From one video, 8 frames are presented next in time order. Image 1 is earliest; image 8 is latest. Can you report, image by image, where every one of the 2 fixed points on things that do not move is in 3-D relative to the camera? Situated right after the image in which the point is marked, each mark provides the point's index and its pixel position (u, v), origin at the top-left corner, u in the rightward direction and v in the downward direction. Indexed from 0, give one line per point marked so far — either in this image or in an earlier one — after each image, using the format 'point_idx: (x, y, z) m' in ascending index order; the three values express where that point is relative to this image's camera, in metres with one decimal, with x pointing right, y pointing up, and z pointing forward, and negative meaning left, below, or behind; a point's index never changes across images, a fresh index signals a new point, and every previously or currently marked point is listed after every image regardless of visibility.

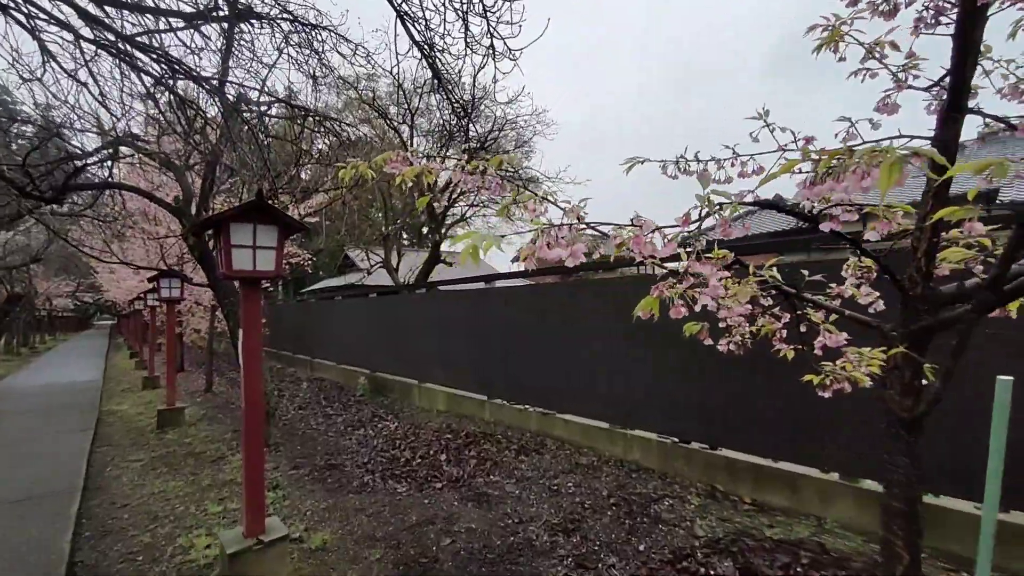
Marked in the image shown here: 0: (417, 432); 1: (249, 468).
0: (-1.1, -1.7, +5.3) m
1: (-1.6, -1.1, +2.7) m
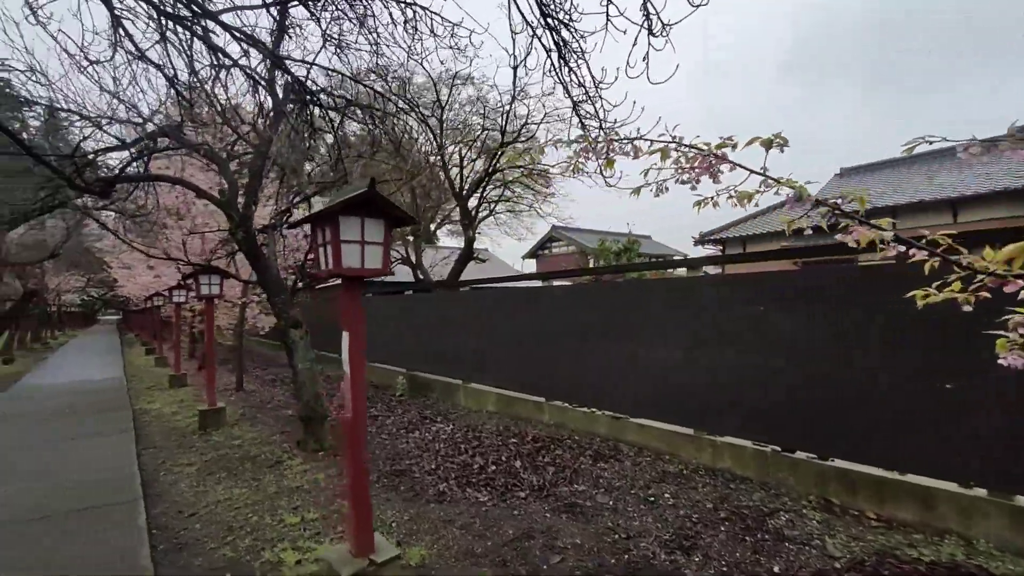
0: (-0.4, -1.6, +5.1) m
1: (-0.9, -1.1, +2.5) m
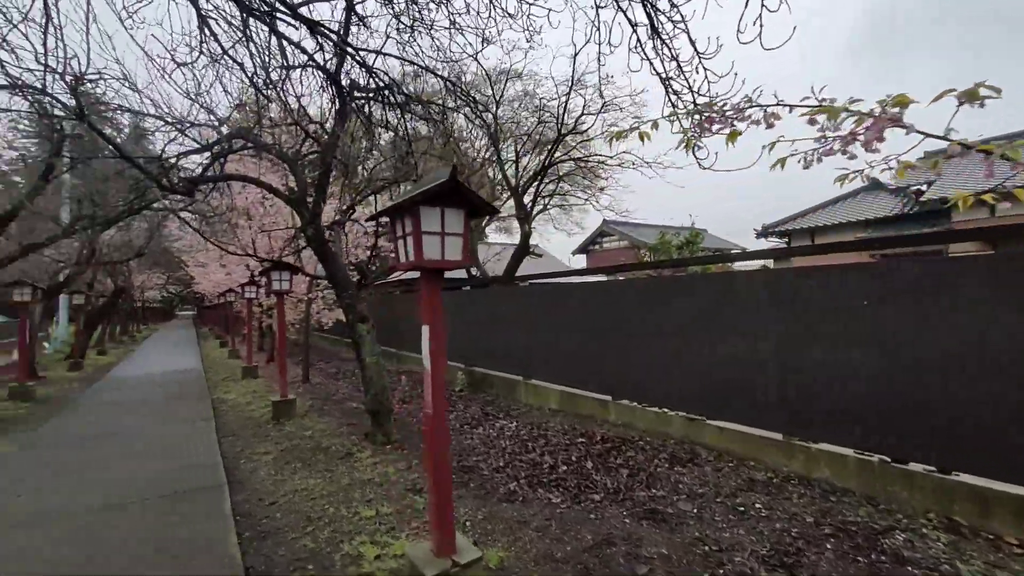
0: (+0.3, -1.6, +5.0) m
1: (-0.4, -1.0, +2.4) m
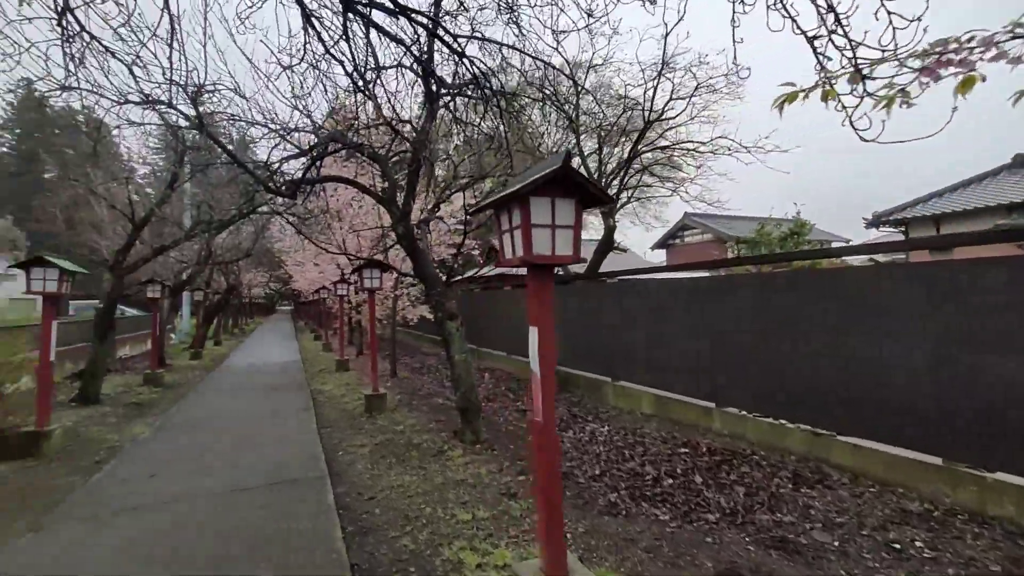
0: (+1.3, -1.5, +4.7) m
1: (+0.2, -1.0, +2.2) m
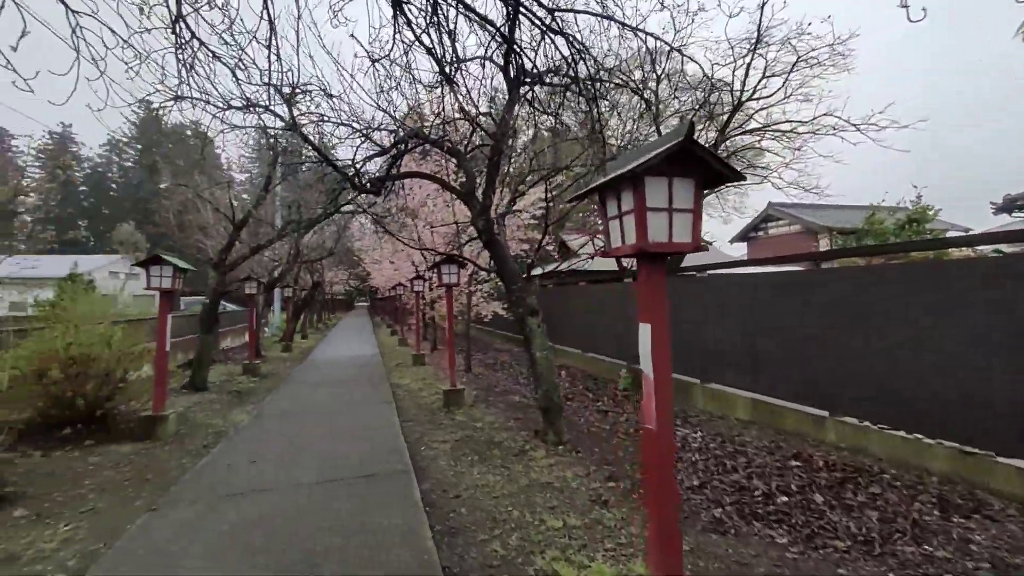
0: (+2.1, -1.5, +4.2) m
1: (+0.6, -1.0, +2.0) m
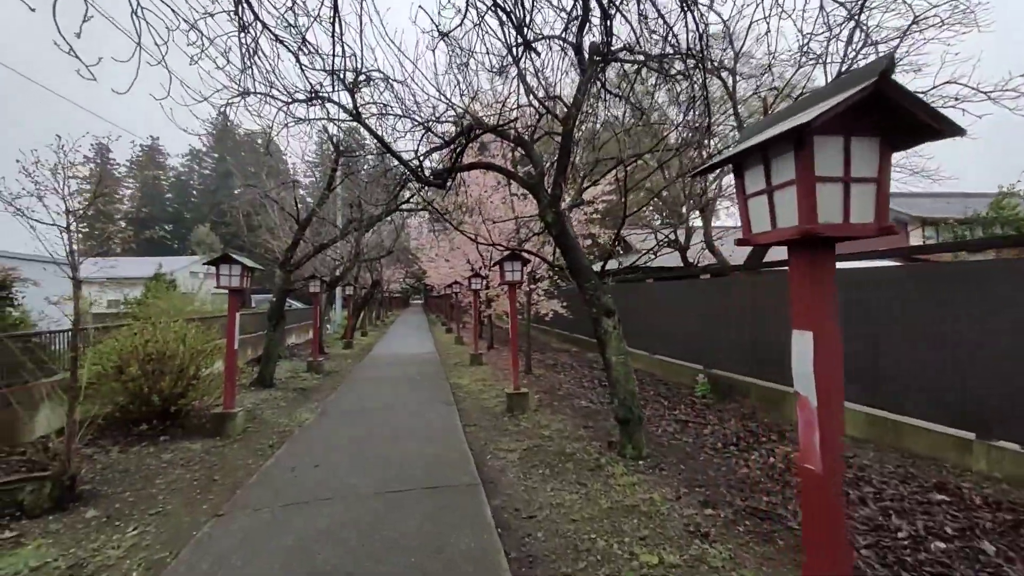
0: (+2.7, -1.5, +3.6) m
1: (+1.0, -1.0, +1.5) m
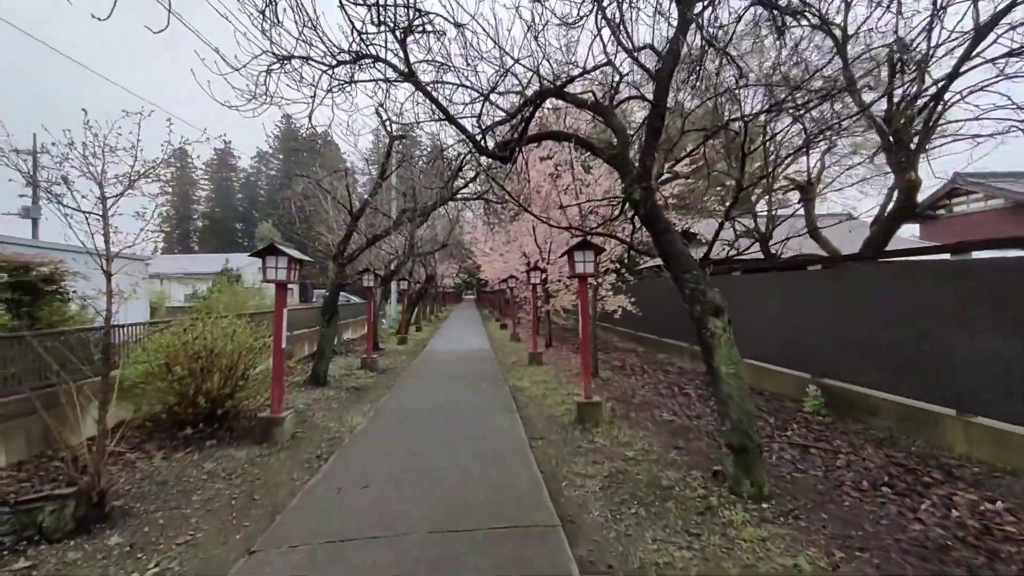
0: (+3.2, -1.4, +2.5) m
1: (+1.3, -0.9, +0.6) m
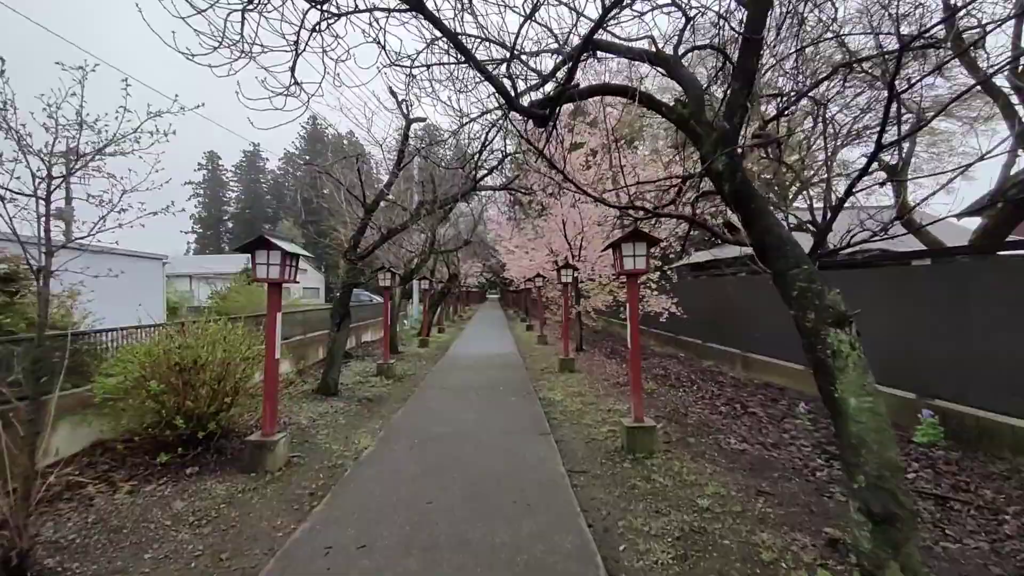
0: (+3.4, -1.4, +1.4) m
1: (+1.4, -0.9, -0.4) m
